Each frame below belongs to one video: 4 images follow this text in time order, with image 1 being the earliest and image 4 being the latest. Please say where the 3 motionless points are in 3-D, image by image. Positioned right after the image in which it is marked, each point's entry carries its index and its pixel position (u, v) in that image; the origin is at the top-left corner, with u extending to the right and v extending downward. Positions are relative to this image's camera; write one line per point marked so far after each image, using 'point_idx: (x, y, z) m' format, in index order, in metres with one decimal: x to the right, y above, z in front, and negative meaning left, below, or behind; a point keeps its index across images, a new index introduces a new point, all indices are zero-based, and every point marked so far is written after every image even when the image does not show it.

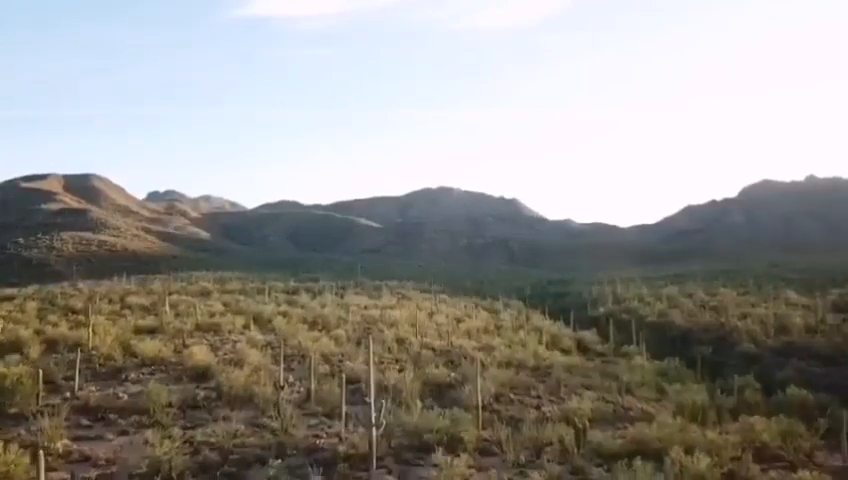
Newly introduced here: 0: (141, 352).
0: (-5.0, -2.0, +15.1) m
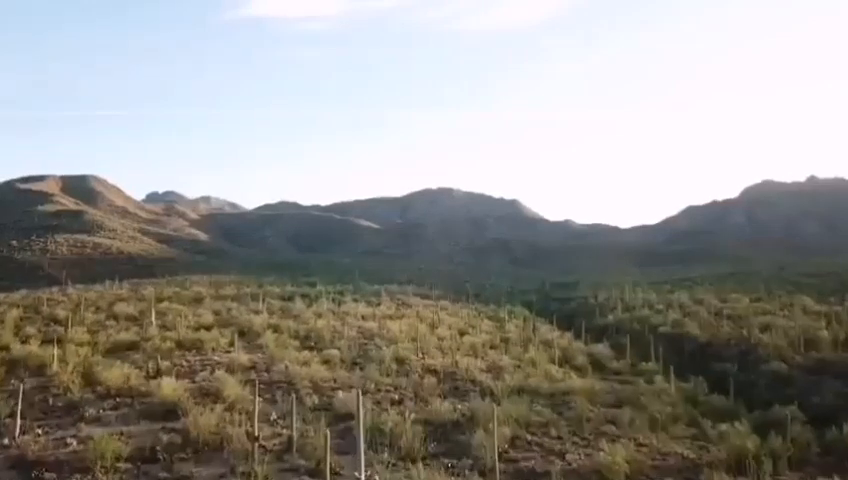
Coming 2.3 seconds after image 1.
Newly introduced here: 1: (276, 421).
0: (-5.0, -2.2, +13.3) m
1: (-2.0, -2.4, +11.5) m
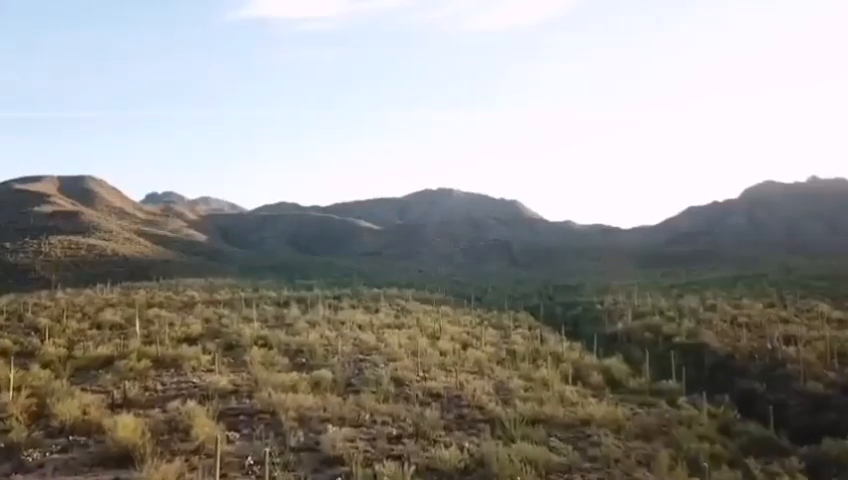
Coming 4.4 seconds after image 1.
0: (-5.0, -2.4, +11.5) m
1: (-2.0, -2.6, +9.7) m
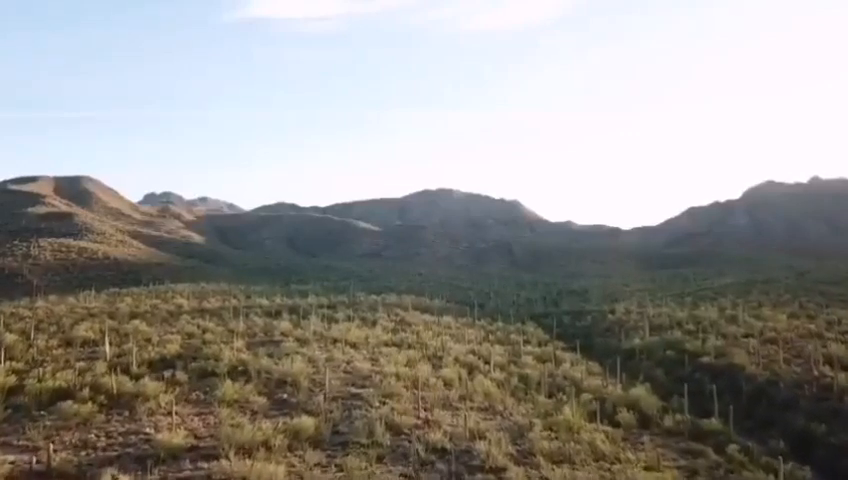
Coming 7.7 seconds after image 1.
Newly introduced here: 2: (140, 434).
0: (-4.9, -2.7, +8.7) m
1: (-1.9, -2.9, +6.9) m
2: (-4.3, -2.9, +12.8) m
